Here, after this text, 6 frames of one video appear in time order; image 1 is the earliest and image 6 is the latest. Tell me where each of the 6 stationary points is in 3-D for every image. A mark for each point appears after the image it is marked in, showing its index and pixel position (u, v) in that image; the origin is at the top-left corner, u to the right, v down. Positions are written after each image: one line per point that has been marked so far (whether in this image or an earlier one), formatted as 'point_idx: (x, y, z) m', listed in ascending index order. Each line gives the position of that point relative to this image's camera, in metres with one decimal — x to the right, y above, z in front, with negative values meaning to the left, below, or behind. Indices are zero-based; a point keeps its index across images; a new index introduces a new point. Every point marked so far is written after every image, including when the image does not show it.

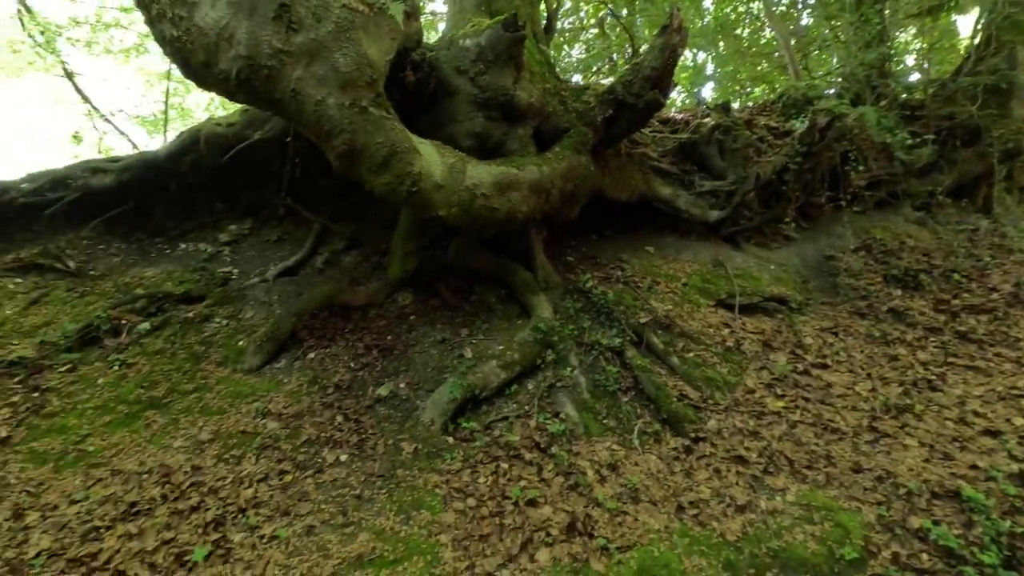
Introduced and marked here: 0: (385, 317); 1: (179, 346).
0: (-1.4, -0.3, +5.7) m
1: (-3.2, -0.6, +5.2) m
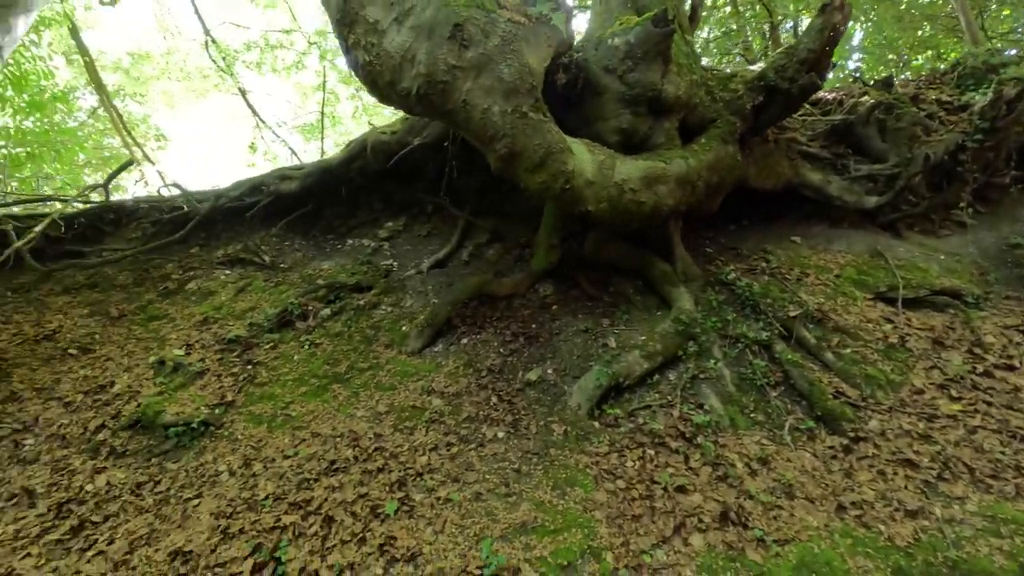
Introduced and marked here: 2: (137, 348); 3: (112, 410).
0: (+0.2, -0.2, +6.0) m
1: (-1.7, -0.5, +5.9) m
2: (-4.1, -0.7, +5.9) m
3: (-3.9, -1.2, +5.2) m
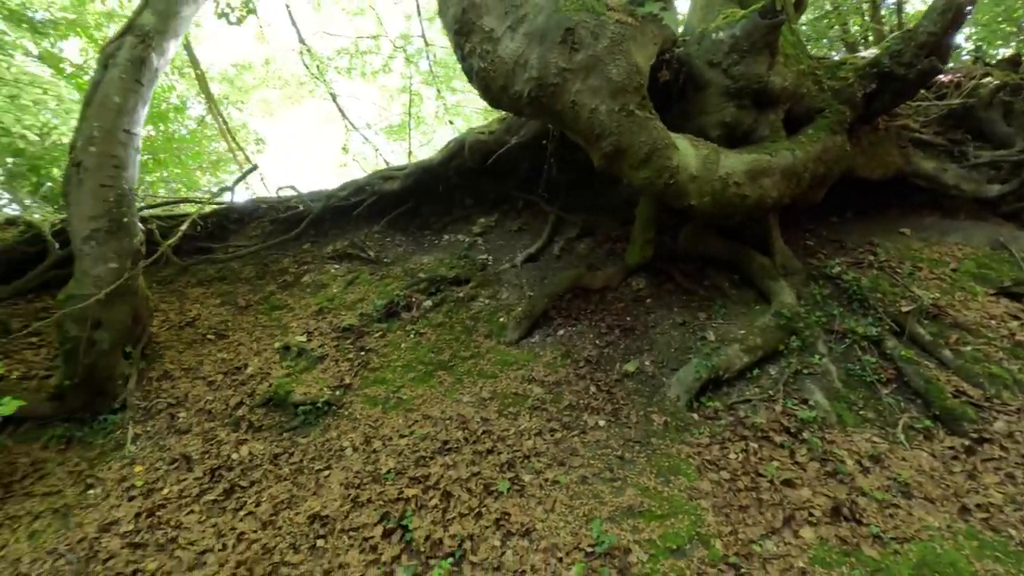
0: (+1.3, -0.1, +6.1) m
1: (-0.7, -0.4, +6.3) m
2: (-3.0, -0.6, +6.5) m
3: (-2.9, -1.1, +5.8) m
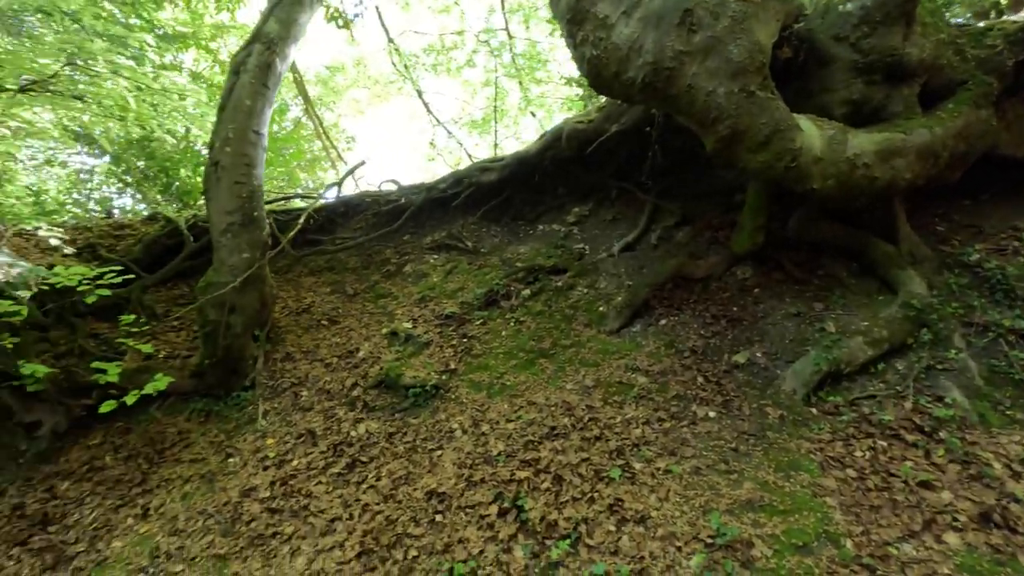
0: (+2.4, 0.0, +5.9) m
1: (+0.5, -0.2, +6.4) m
2: (-1.8, -0.4, +6.9) m
3: (-1.7, -1.0, +6.2) m
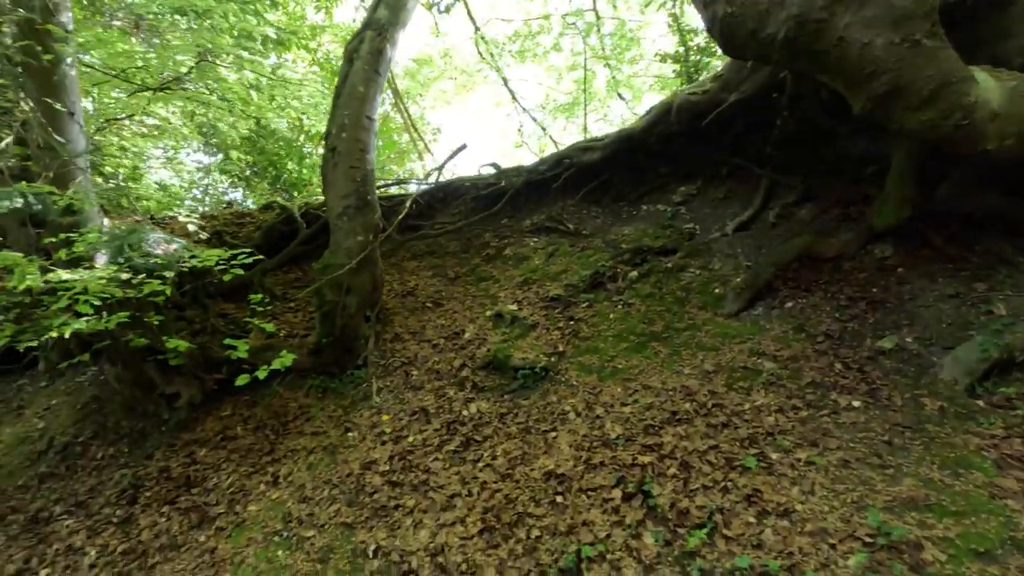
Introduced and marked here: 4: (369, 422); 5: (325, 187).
0: (+3.6, +0.2, +5.4) m
1: (+1.7, 0.0, +6.1) m
2: (-0.5, -0.2, +6.9) m
3: (-0.5, -0.7, +6.2) m
4: (-1.5, -1.4, +5.7) m
5: (-2.1, +1.2, +6.1) m
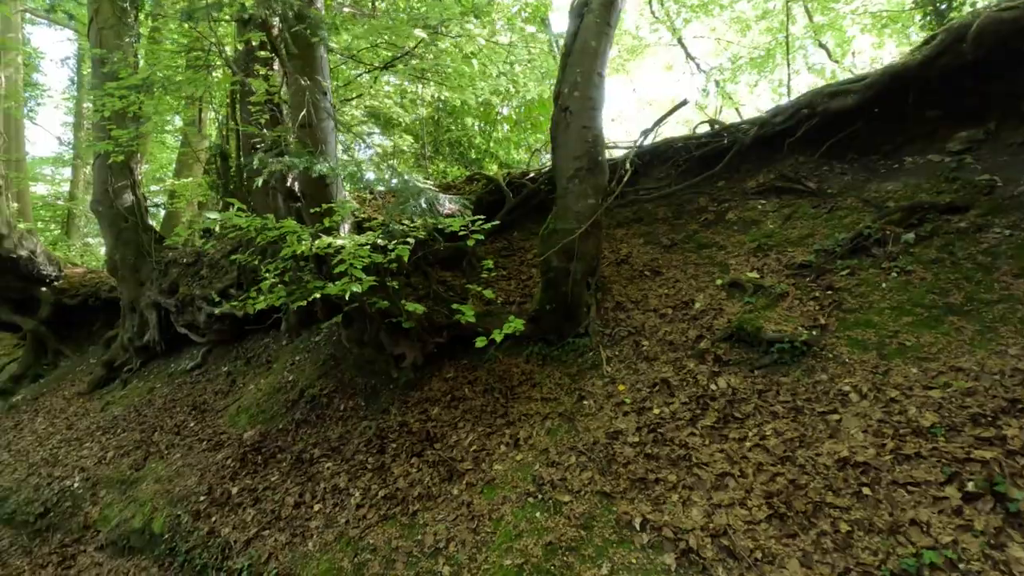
0: (+5.8, +0.5, +3.9) m
1: (+4.2, +0.3, +5.0) m
2: (+2.3, +0.2, +6.4) m
3: (+2.1, -0.4, +5.7) m
4: (+0.9, -1.1, +5.5) m
5: (+0.5, +1.5, +5.9) m
